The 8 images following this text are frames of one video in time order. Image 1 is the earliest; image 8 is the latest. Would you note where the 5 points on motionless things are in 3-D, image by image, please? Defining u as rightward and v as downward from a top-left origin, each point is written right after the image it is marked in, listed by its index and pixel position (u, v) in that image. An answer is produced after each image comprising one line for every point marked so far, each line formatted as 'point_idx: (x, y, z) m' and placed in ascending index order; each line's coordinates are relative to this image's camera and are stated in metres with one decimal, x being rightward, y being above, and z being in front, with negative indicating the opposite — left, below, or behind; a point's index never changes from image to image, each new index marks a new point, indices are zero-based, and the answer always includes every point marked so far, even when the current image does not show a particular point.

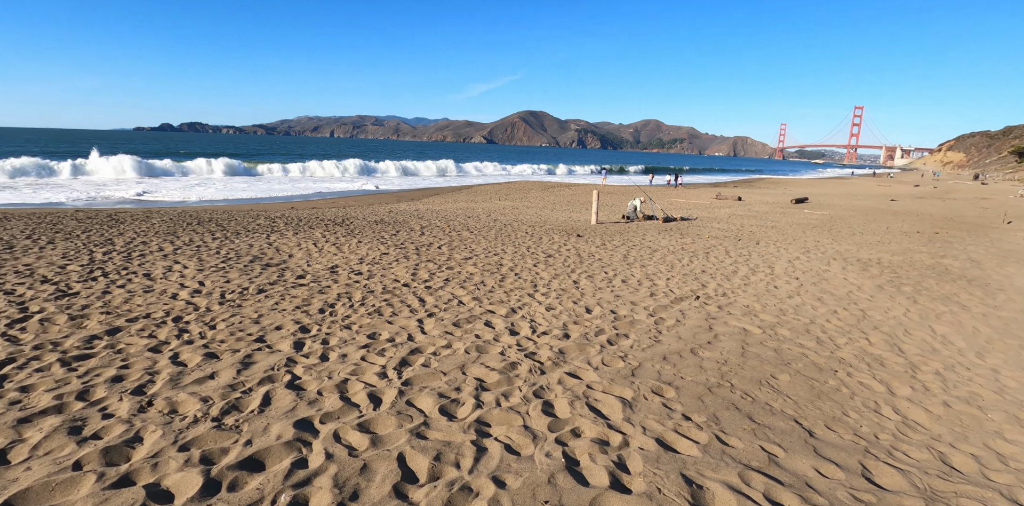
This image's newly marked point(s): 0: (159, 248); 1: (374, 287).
0: (-6.0, +0.1, +8.8) m
1: (-1.7, -0.4, +6.5) m
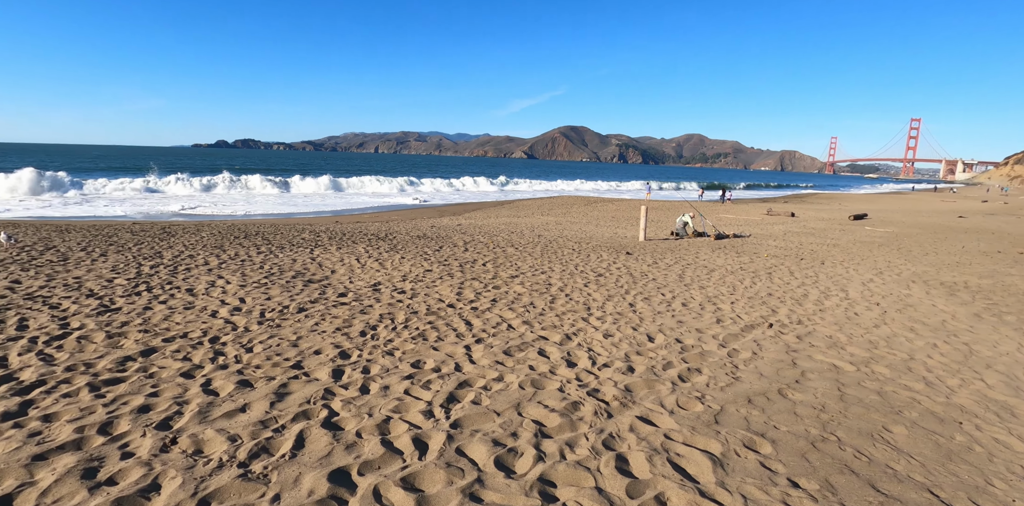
0: (-5.2, -0.2, +8.7) m
1: (-1.1, -0.7, +6.1) m
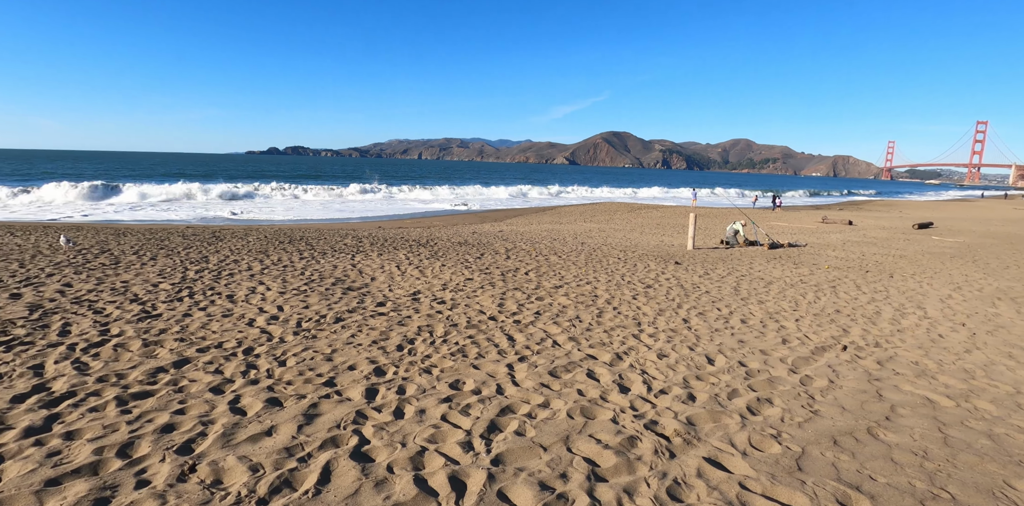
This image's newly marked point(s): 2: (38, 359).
0: (-4.5, -0.2, +8.8) m
1: (-0.6, -0.8, +5.8) m
2: (-4.0, -0.9, +4.3) m
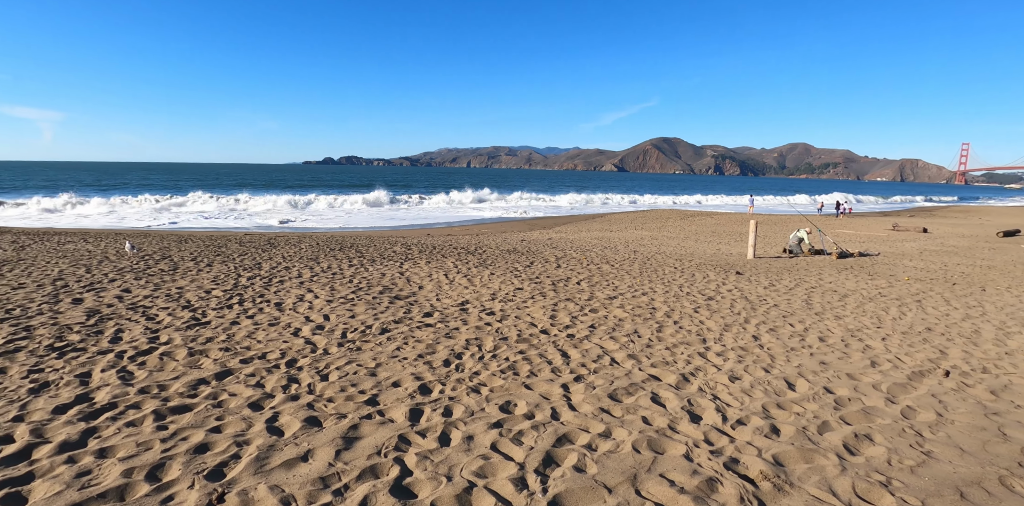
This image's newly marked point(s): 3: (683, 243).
0: (-3.6, -0.4, +8.8) m
1: (0.0, -0.9, +5.5) m
2: (-3.5, -1.0, +4.3) m
3: (+6.1, +0.4, +18.5) m
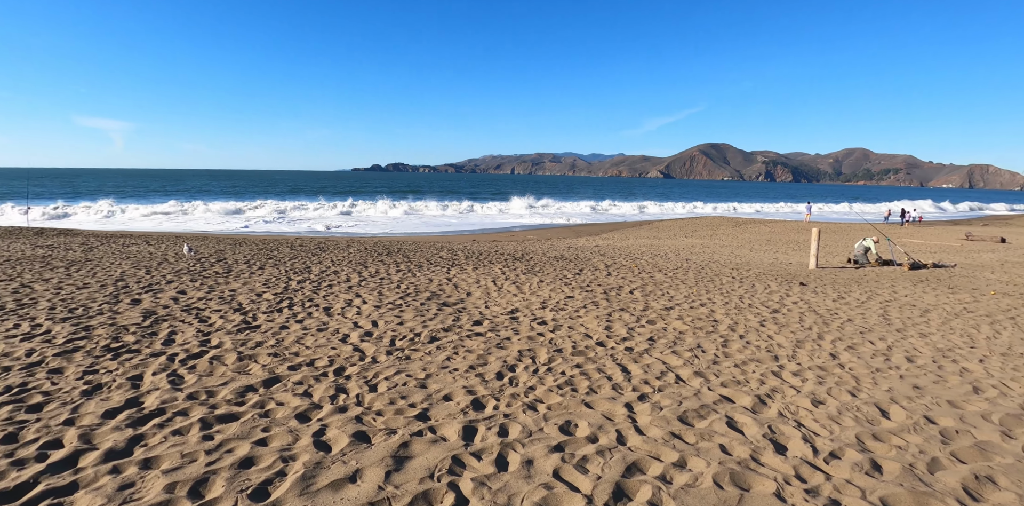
0: (-2.8, -0.4, +8.7) m
1: (+0.5, -0.9, +5.2) m
2: (-3.1, -1.0, +4.2) m
3: (+7.7, +0.1, +17.7) m
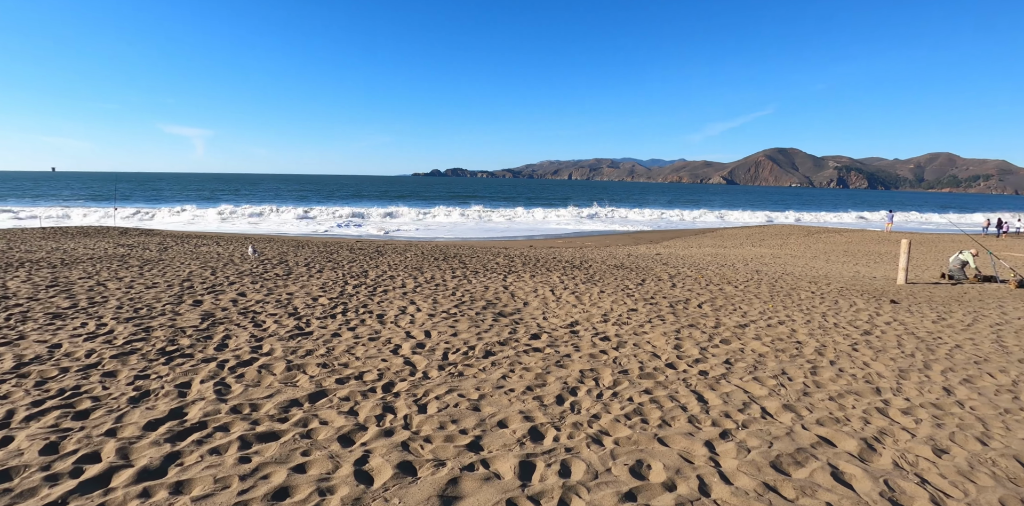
0: (-1.8, -0.5, +8.6) m
1: (+1.0, -1.0, +4.7) m
2: (-2.6, -1.0, +4.1) m
3: (+9.5, -0.3, +16.4) m
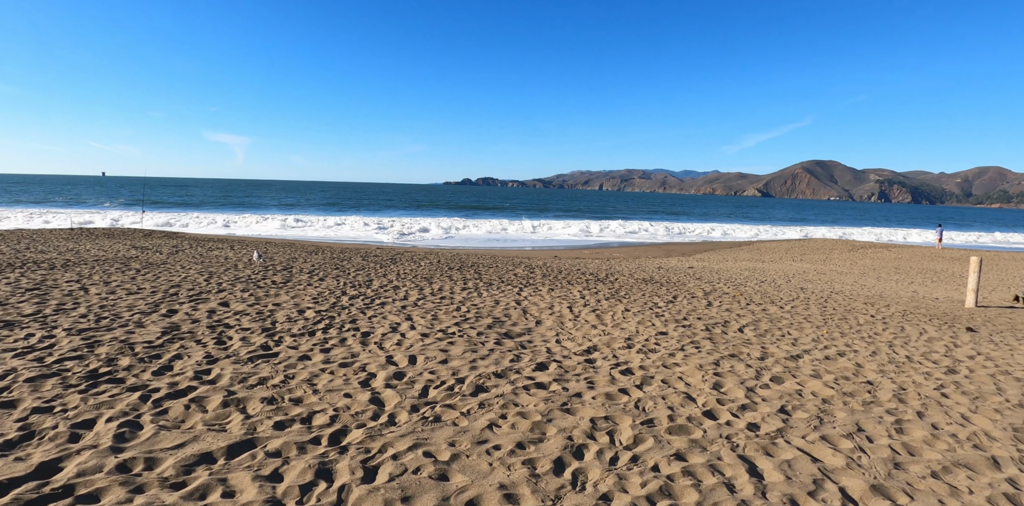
0: (-1.7, -0.6, +7.7) m
1: (+1.0, -1.1, +3.6) m
2: (-2.7, -1.0, +3.3) m
3: (+10.1, -0.8, +14.9) m
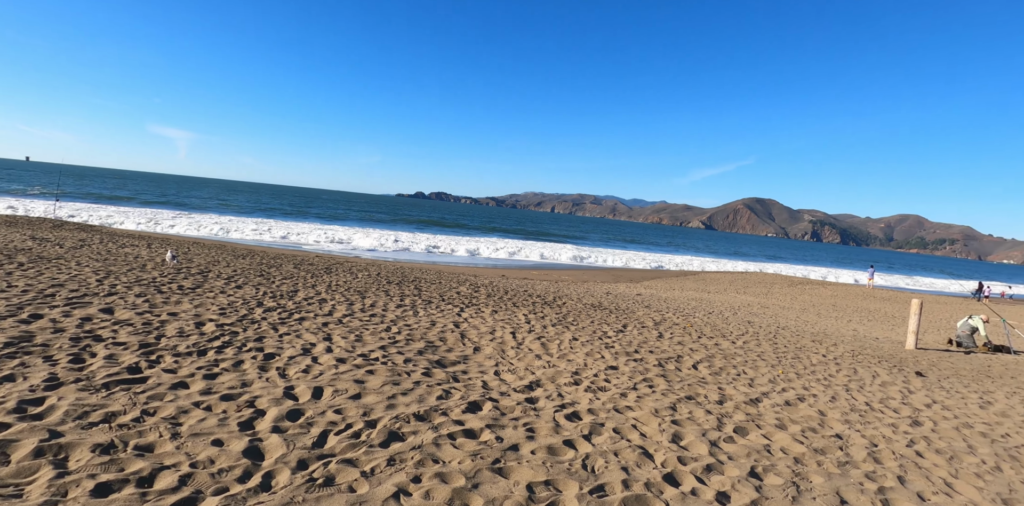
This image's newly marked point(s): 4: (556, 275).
0: (-2.5, -0.8, +6.8) m
1: (+0.5, -1.3, +3.0) m
2: (-3.1, -0.9, +2.3) m
3: (+8.6, -1.9, +15.0) m
4: (+1.6, -0.7, +18.3) m
